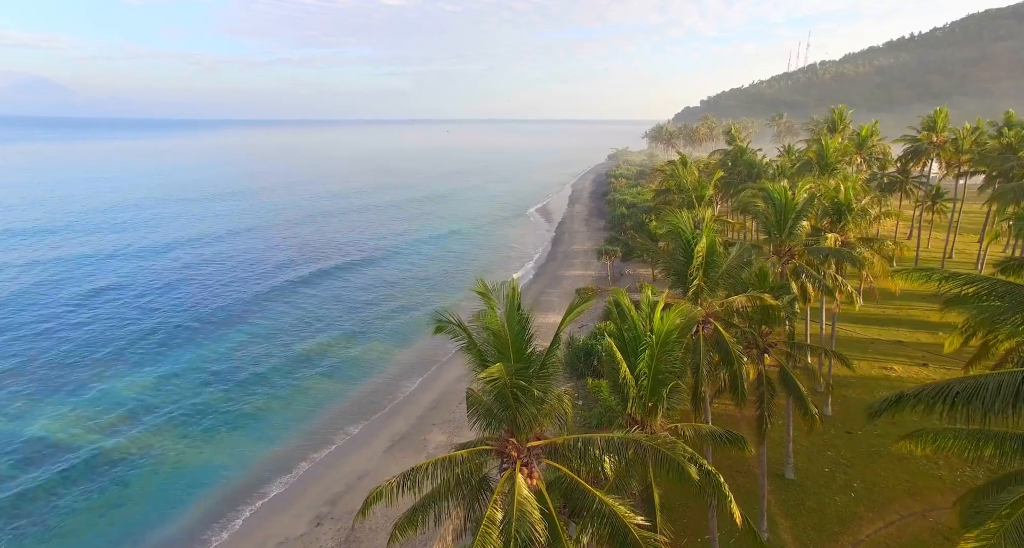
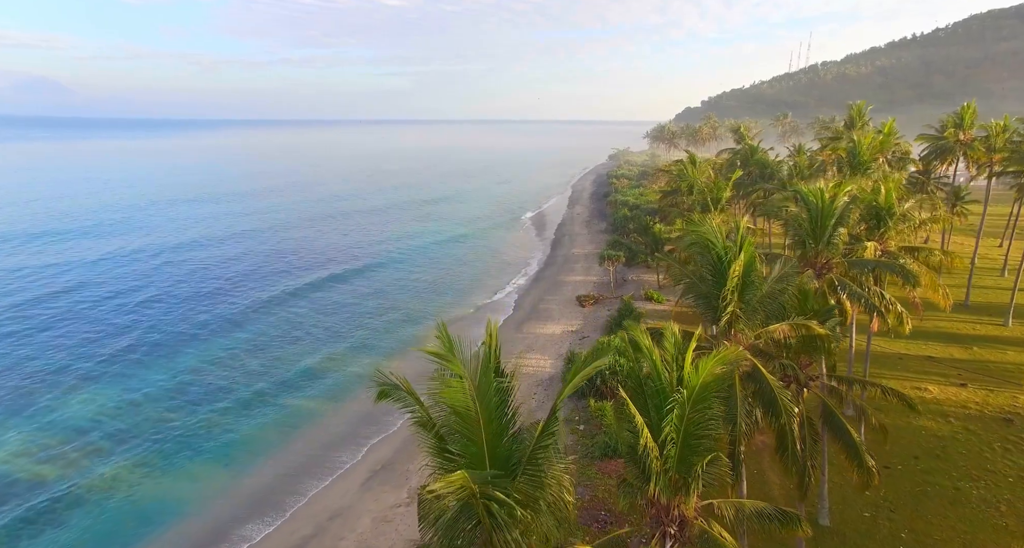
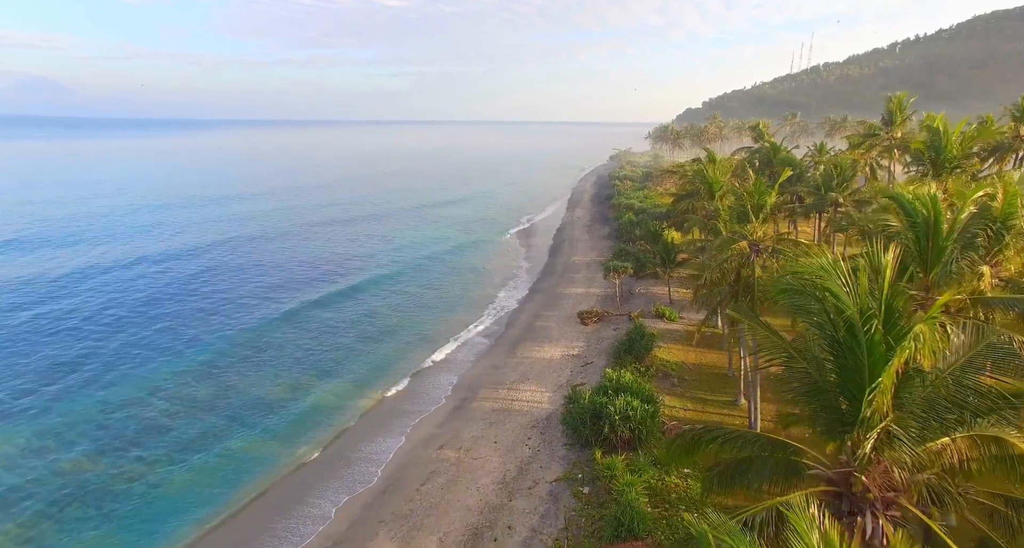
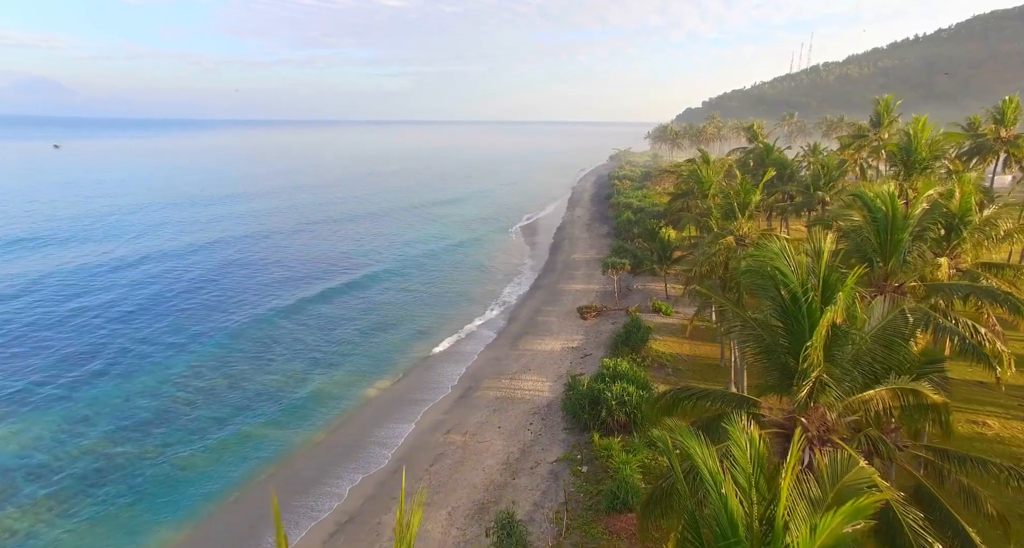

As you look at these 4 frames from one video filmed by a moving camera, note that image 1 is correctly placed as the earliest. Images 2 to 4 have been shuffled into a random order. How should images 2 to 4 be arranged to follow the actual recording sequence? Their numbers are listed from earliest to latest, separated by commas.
2, 4, 3
